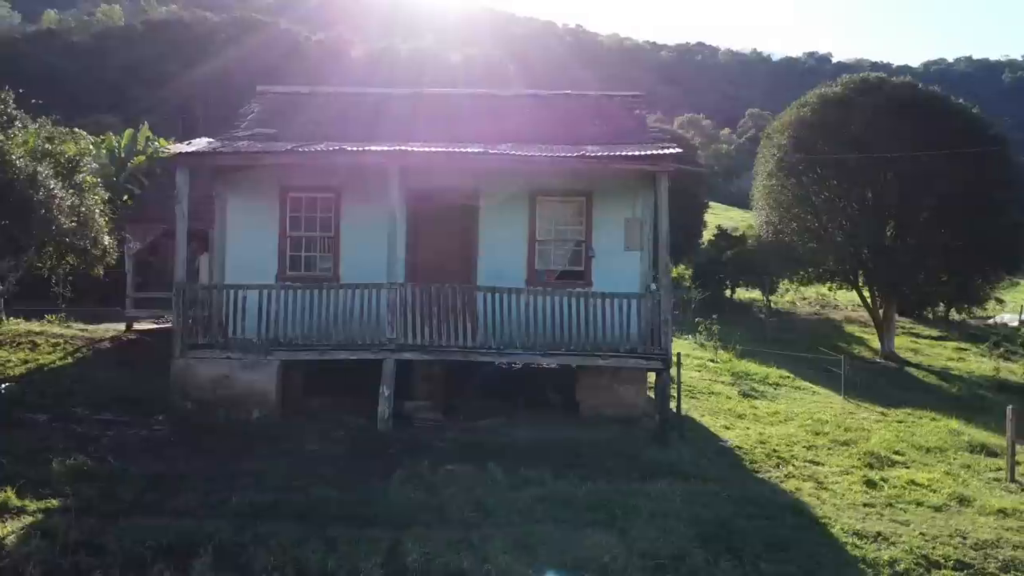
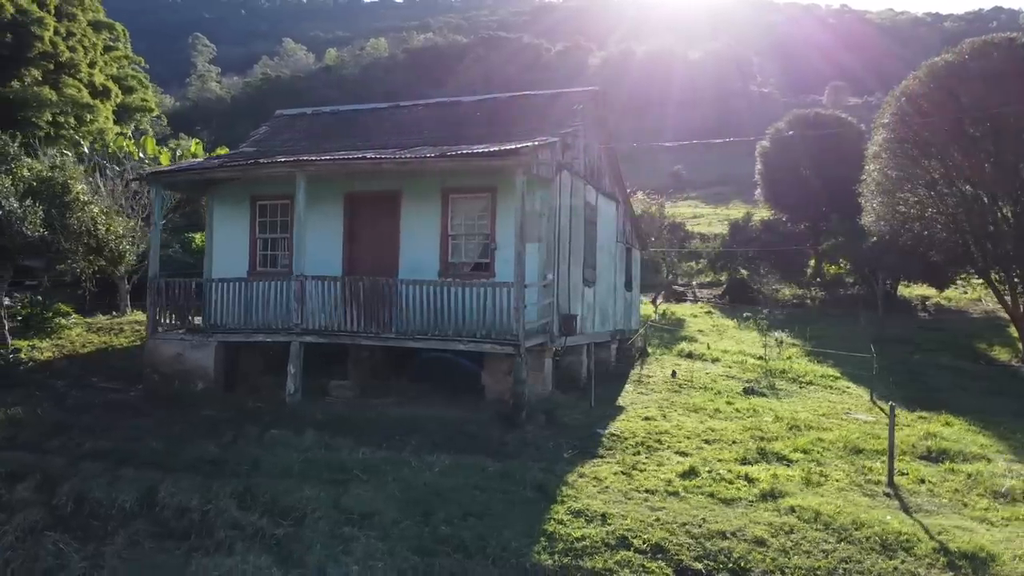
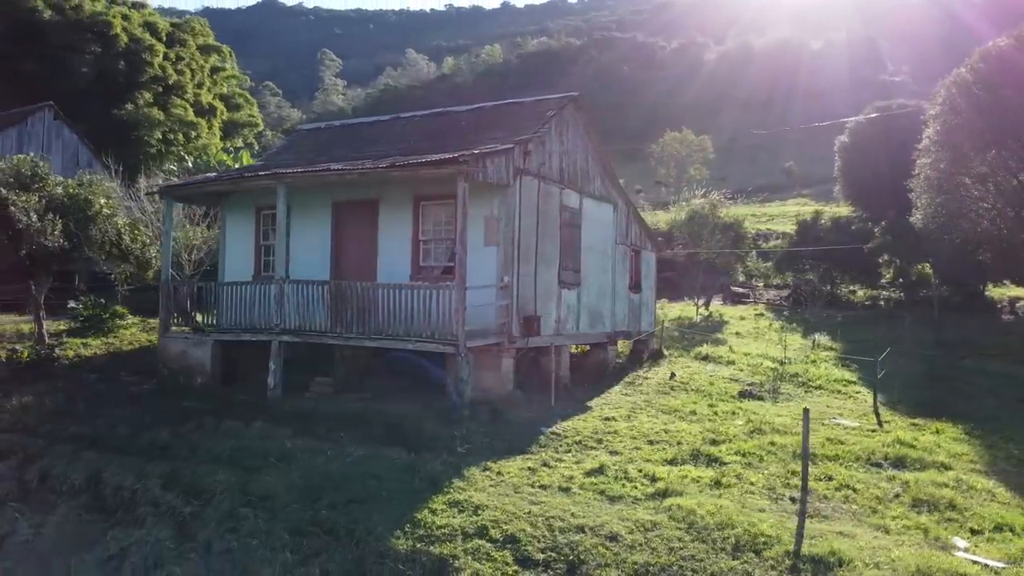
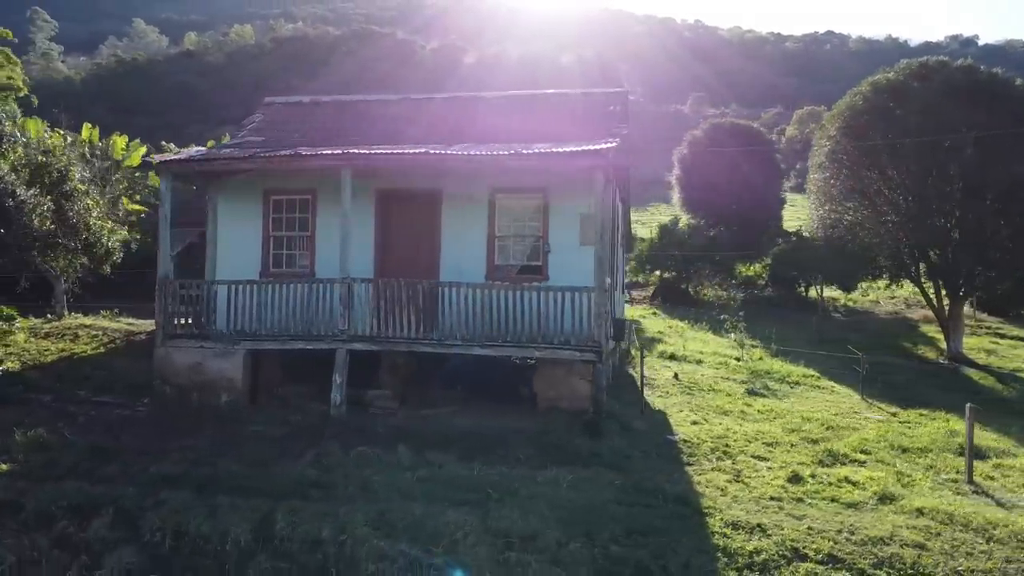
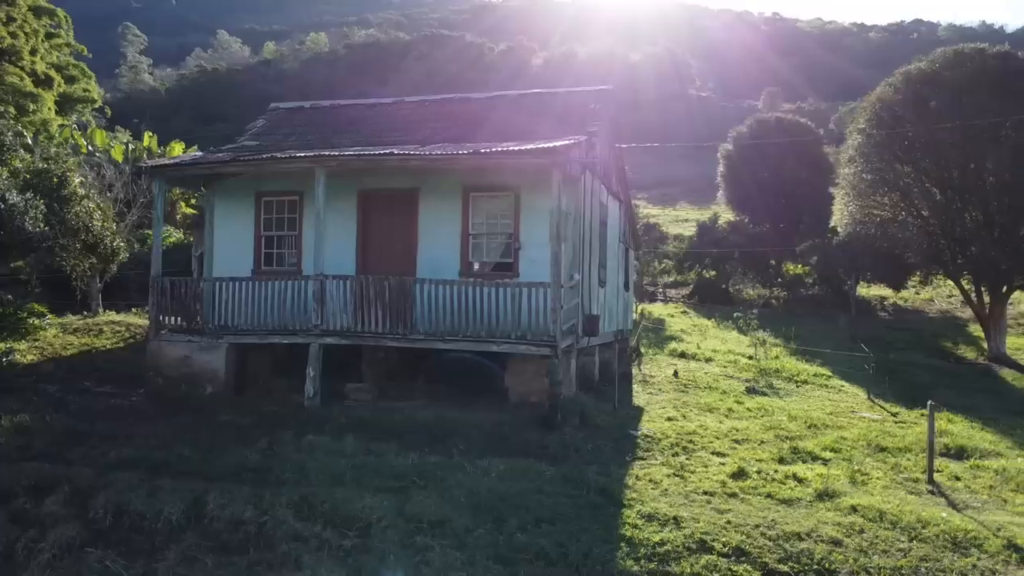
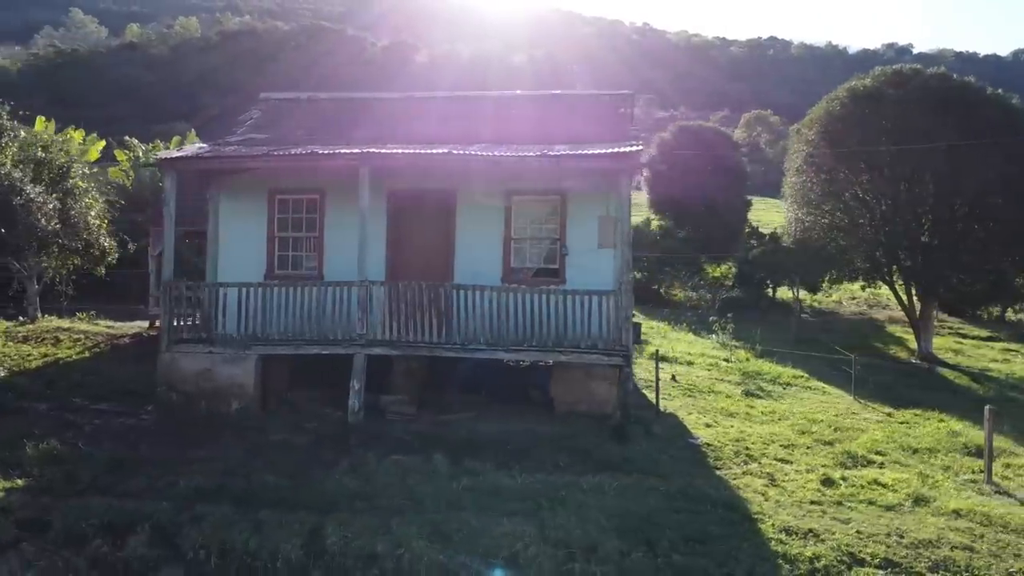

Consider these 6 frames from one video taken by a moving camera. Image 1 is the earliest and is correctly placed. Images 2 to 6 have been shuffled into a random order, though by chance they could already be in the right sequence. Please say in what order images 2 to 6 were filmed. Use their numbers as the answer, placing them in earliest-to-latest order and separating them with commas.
6, 4, 5, 2, 3
